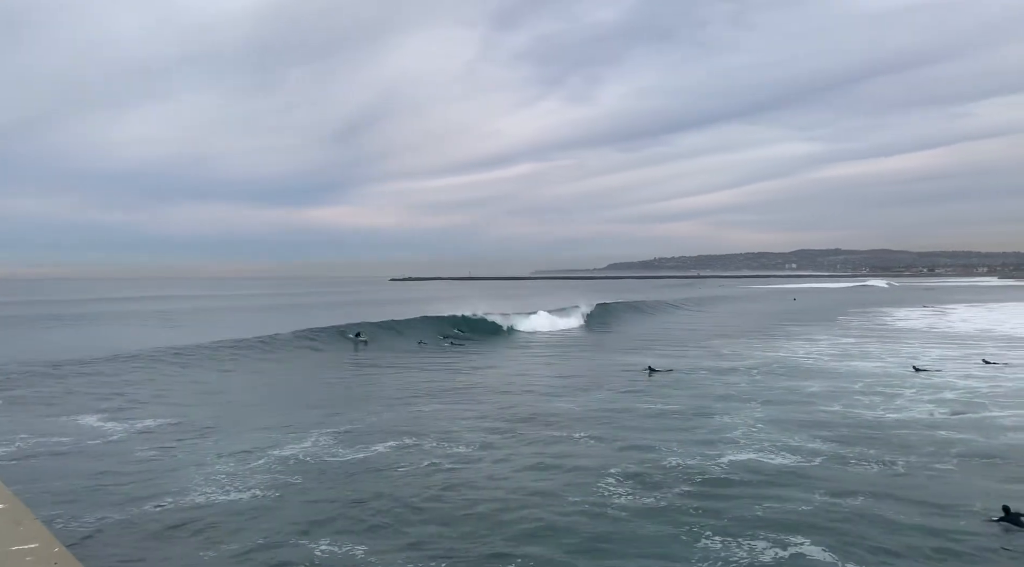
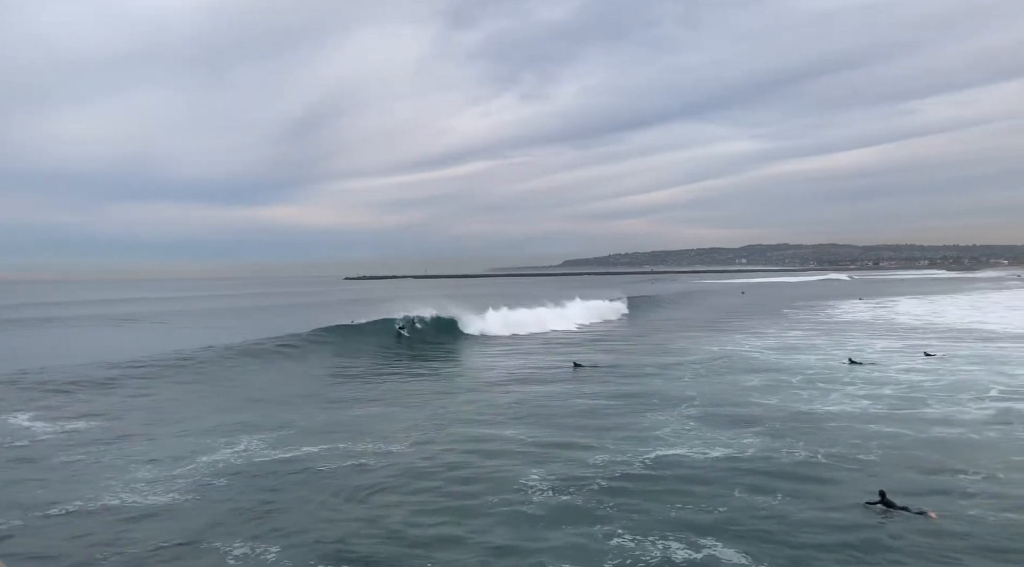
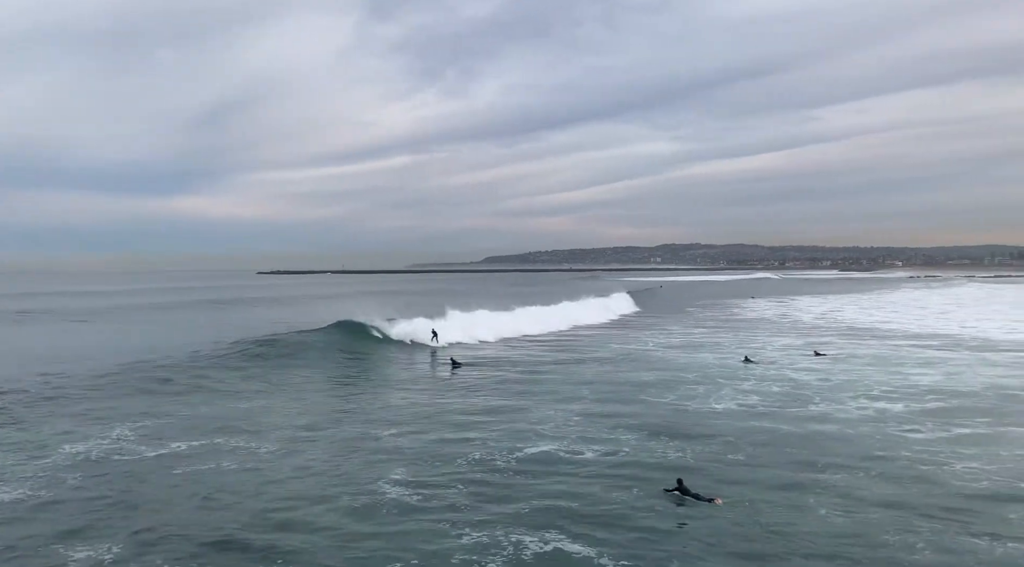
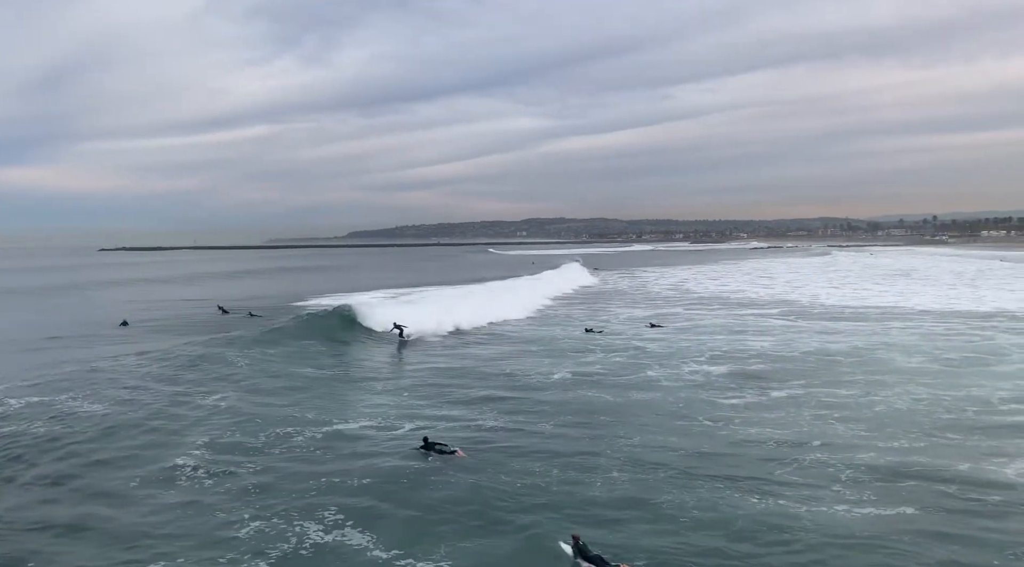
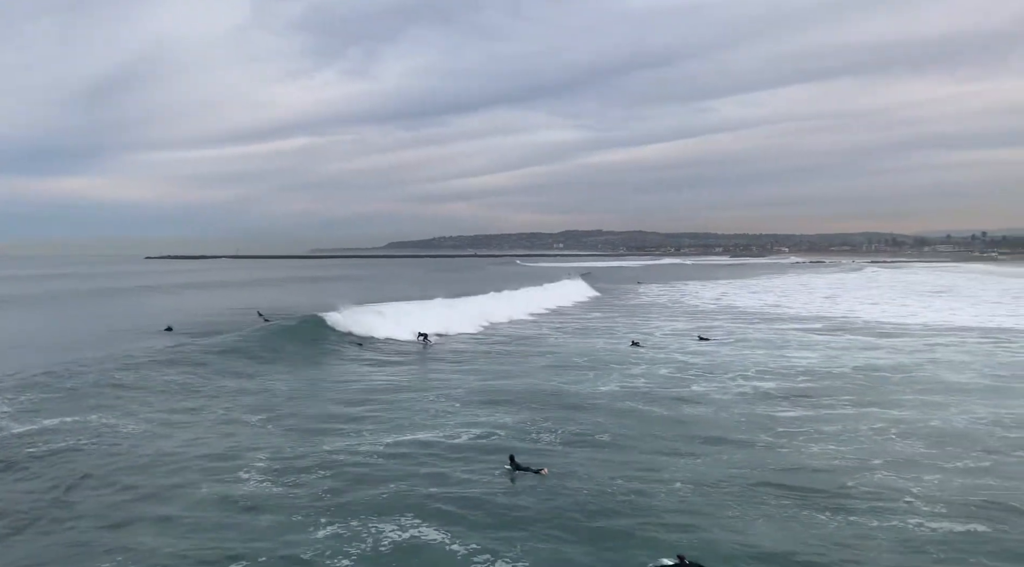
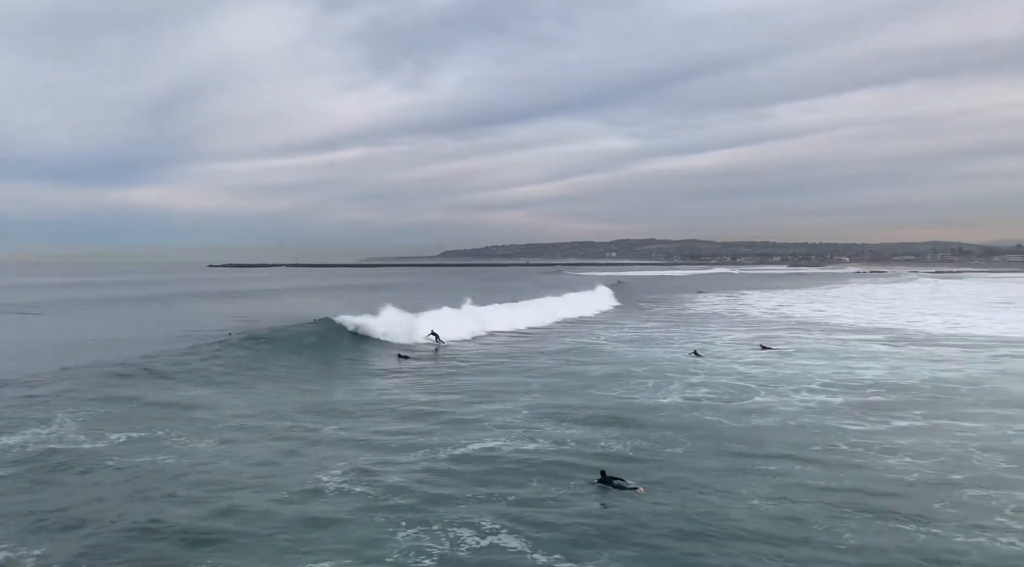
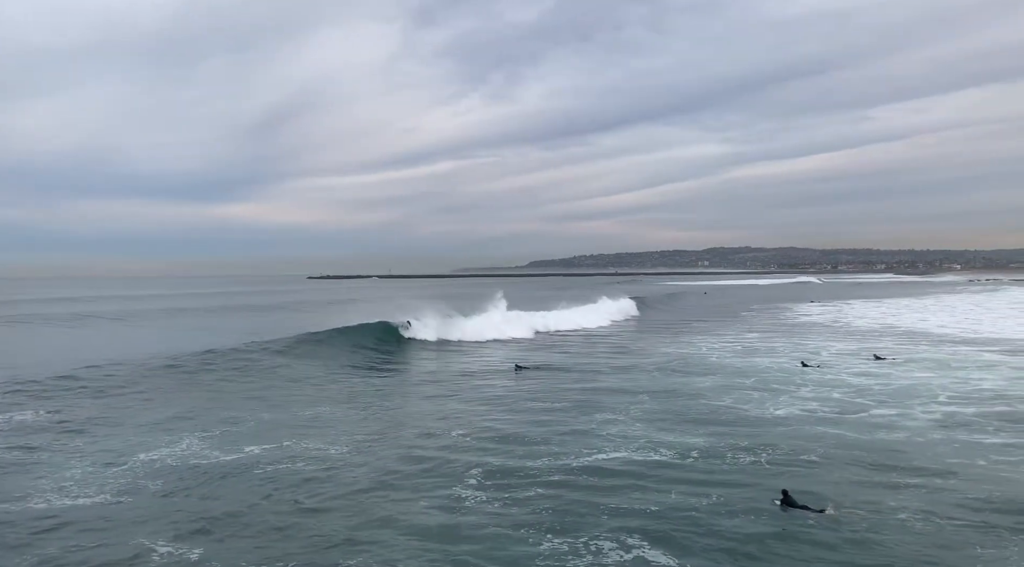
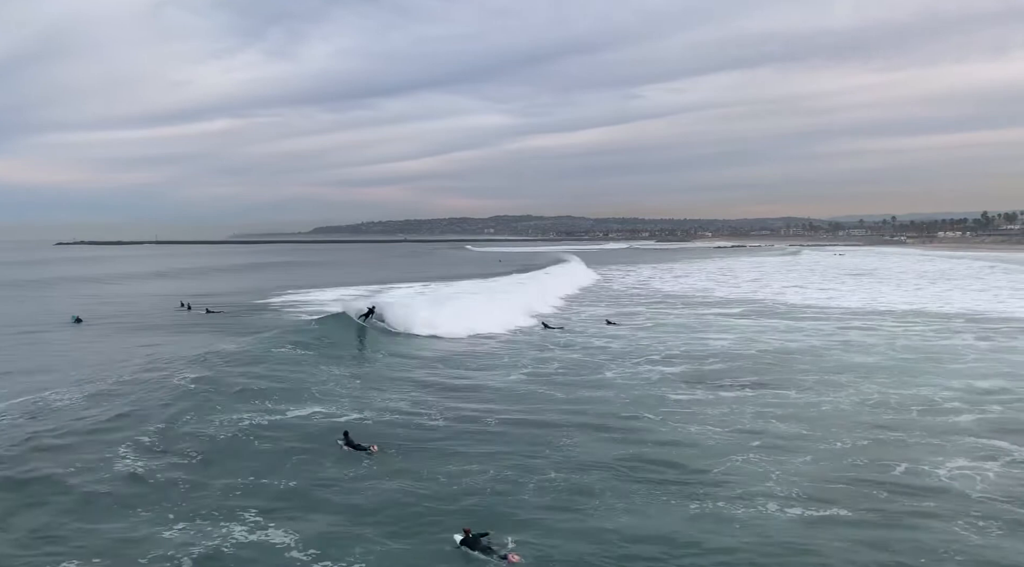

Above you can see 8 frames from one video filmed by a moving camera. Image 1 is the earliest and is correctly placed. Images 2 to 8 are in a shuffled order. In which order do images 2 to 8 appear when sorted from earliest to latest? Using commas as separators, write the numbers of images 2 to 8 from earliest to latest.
2, 7, 3, 6, 5, 4, 8
